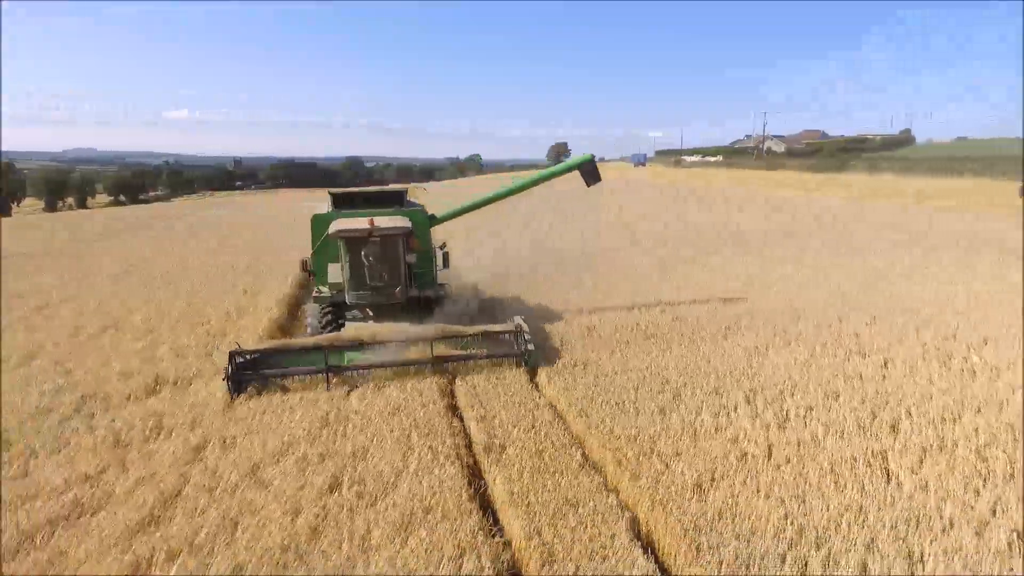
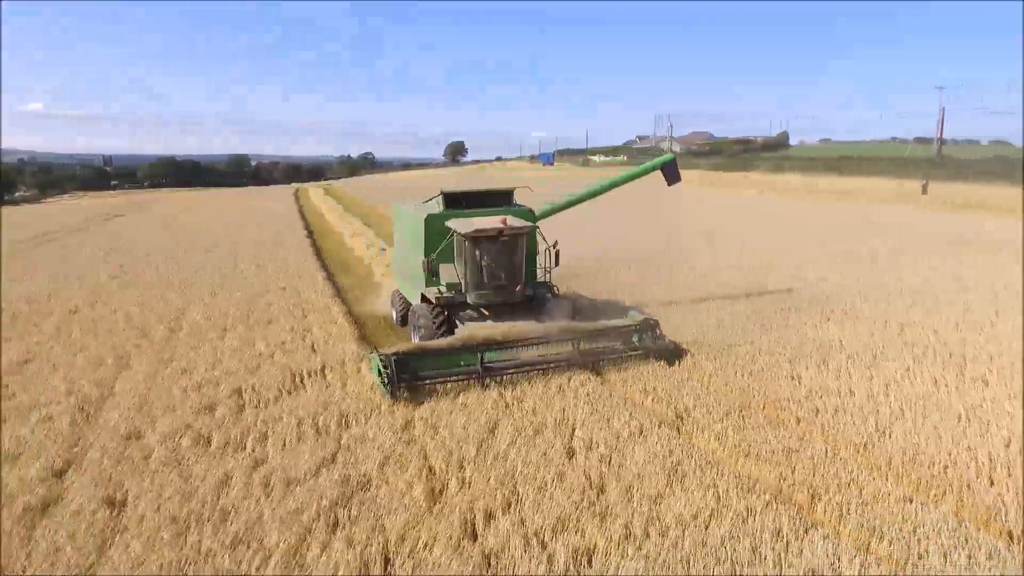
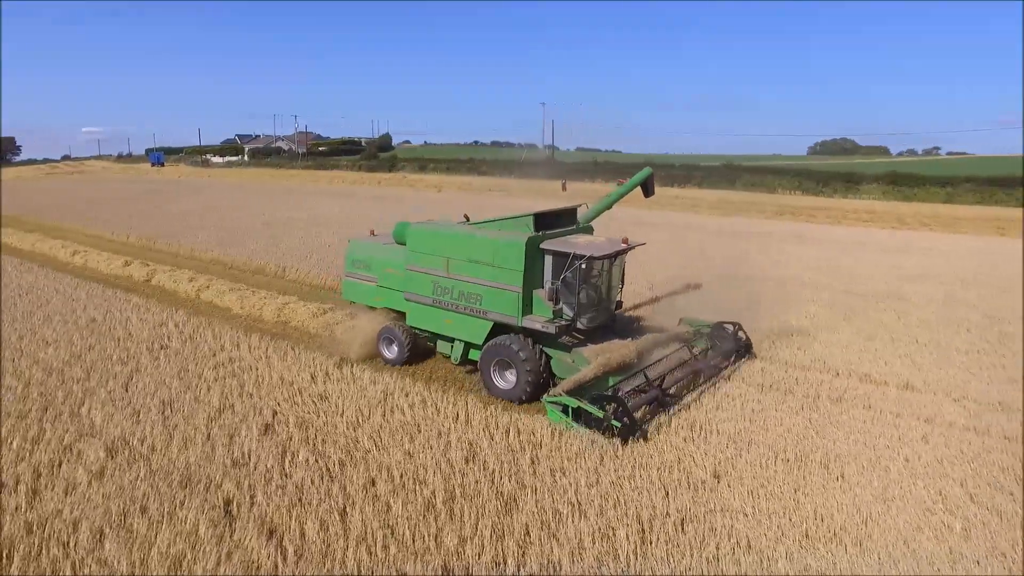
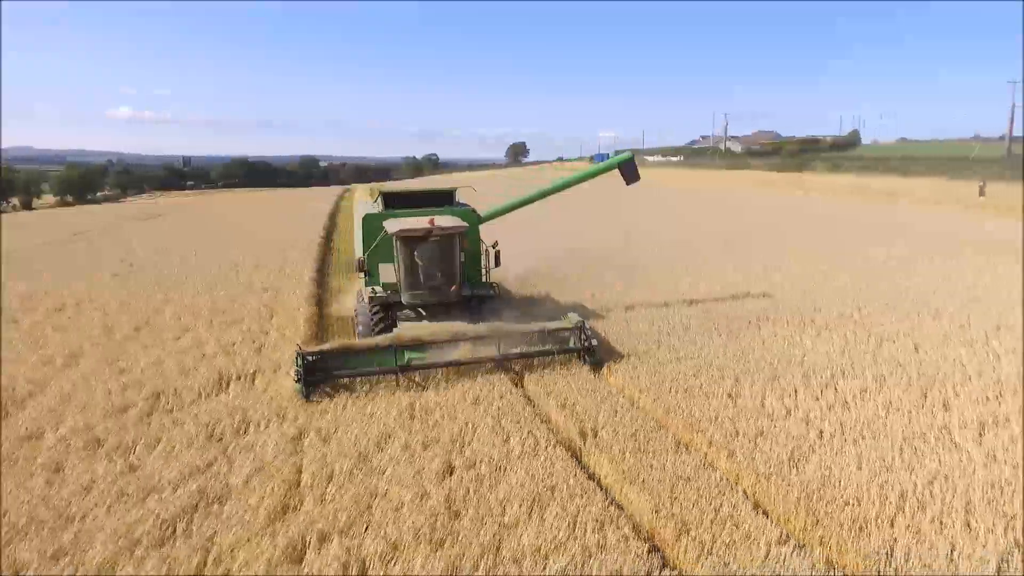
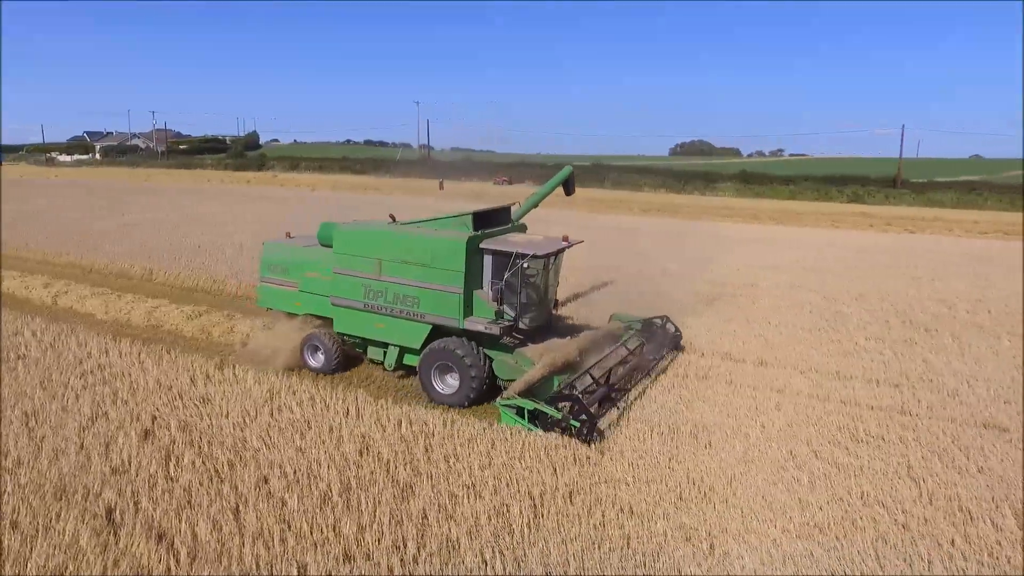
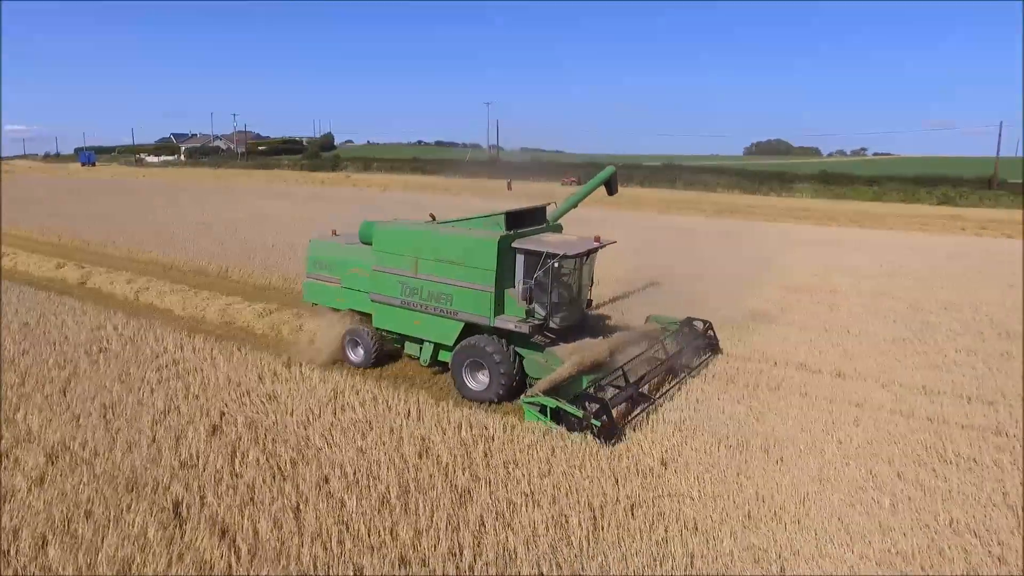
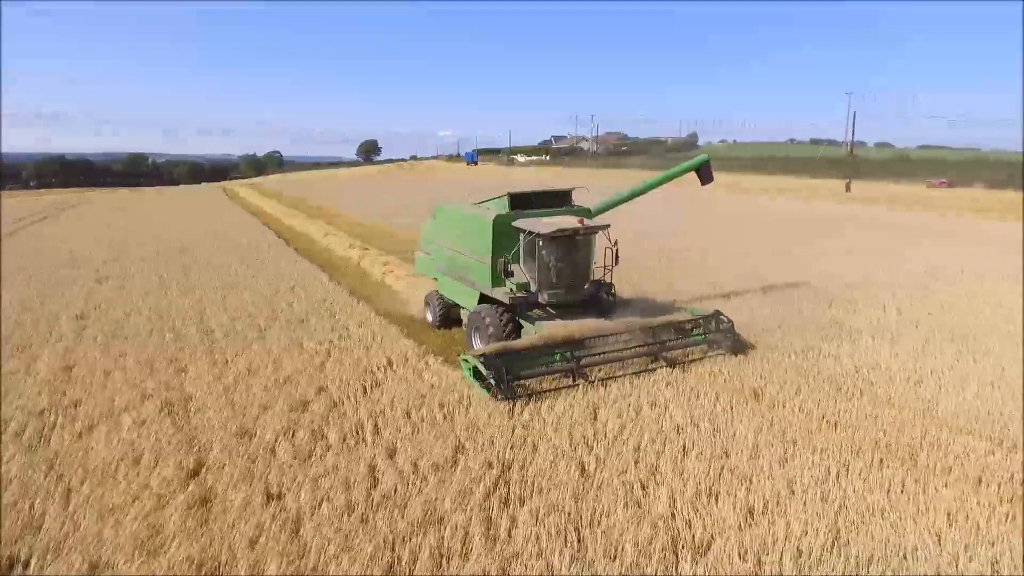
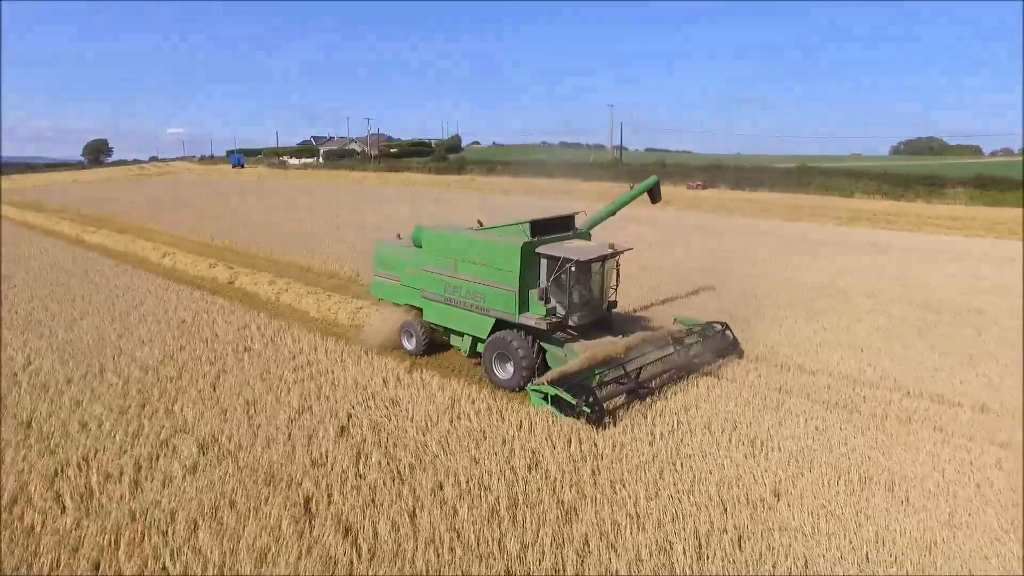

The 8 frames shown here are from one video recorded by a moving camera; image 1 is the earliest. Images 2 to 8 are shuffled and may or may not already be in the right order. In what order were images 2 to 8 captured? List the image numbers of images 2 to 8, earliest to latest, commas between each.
4, 2, 7, 8, 3, 6, 5
